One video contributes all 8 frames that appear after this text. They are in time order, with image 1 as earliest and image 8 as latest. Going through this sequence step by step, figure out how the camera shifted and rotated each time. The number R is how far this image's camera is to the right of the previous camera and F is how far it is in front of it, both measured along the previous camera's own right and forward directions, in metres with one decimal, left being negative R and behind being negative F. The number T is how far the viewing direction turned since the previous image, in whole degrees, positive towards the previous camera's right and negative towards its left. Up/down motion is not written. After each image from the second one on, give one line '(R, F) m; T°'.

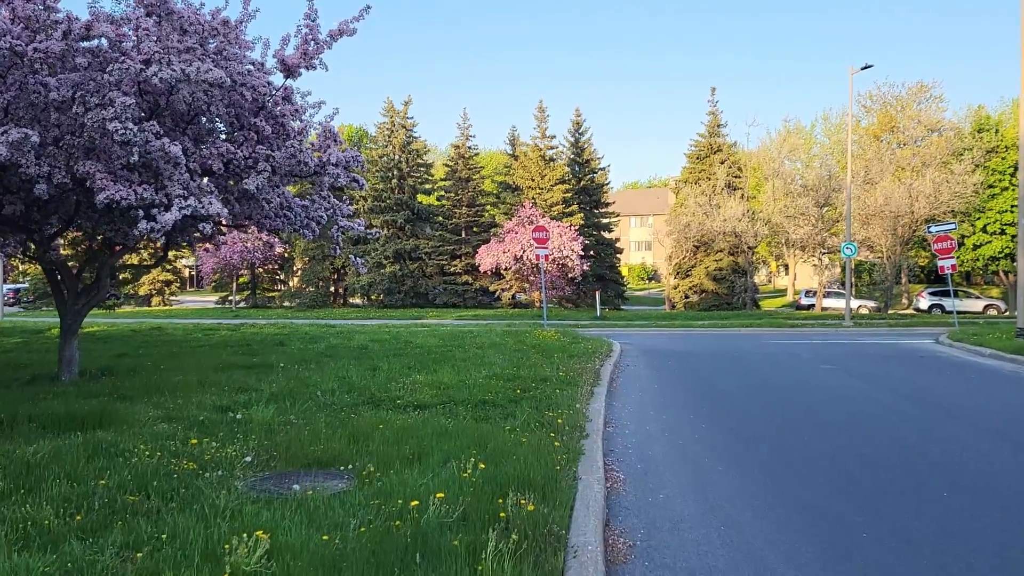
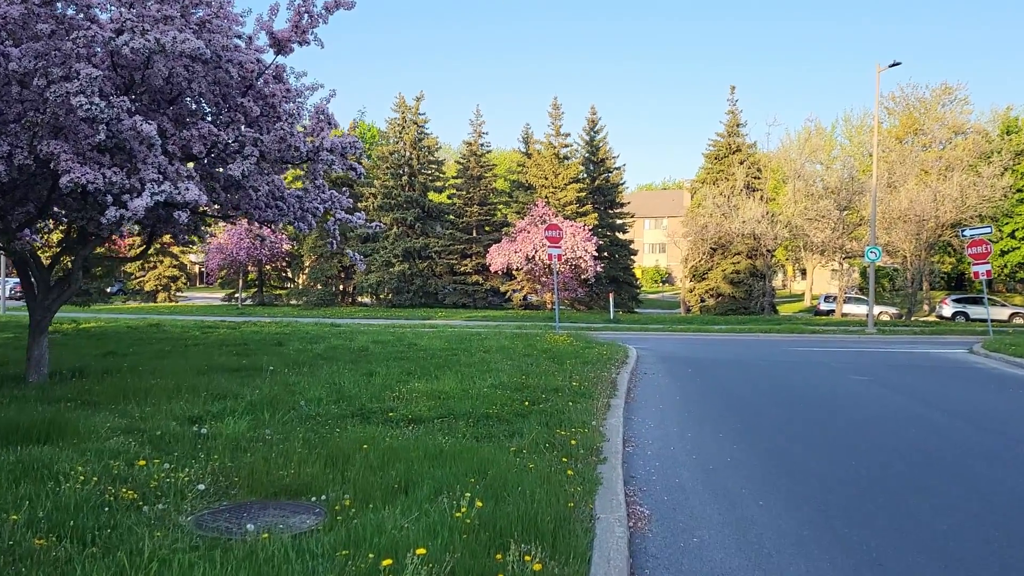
(0.0, +0.9) m; -1°
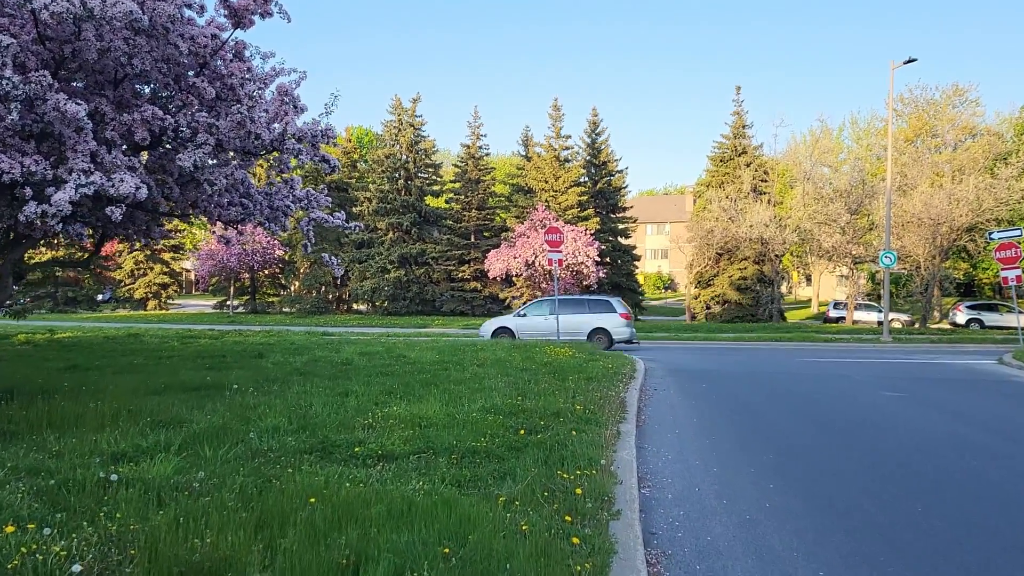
(+0.1, +1.2) m; 0°
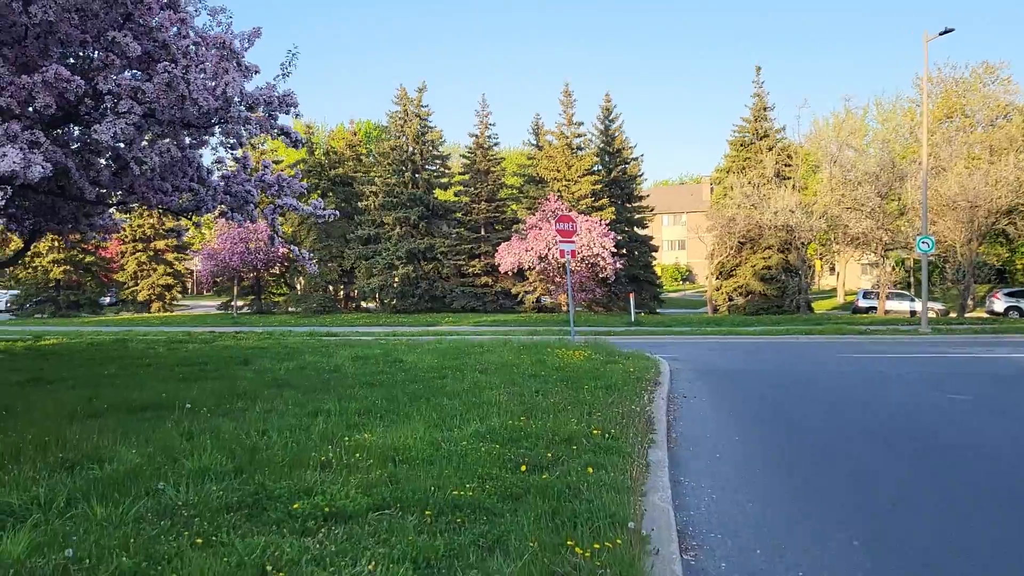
(+0.2, +1.5) m; -1°
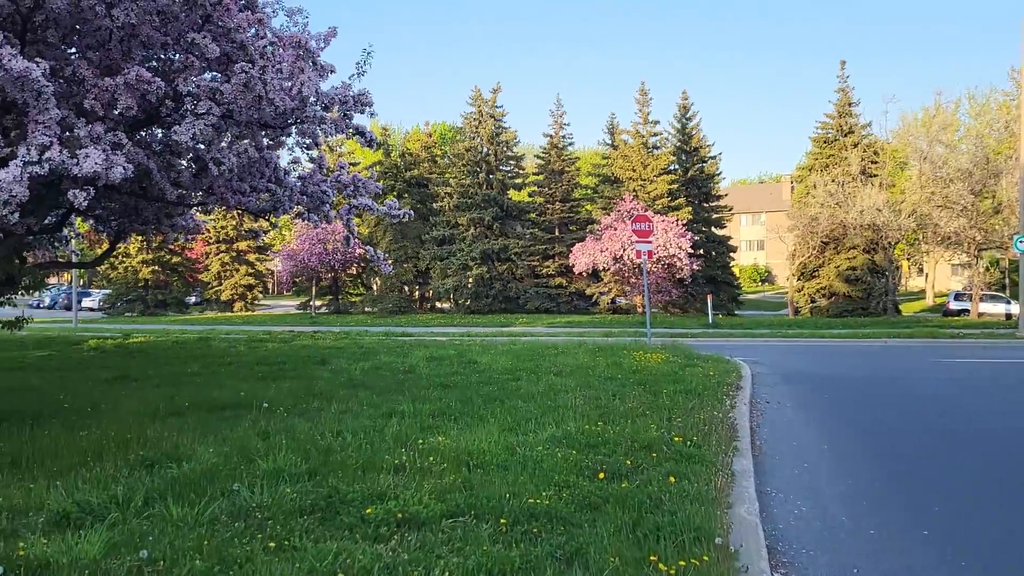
(0.0, +0.2) m; -6°
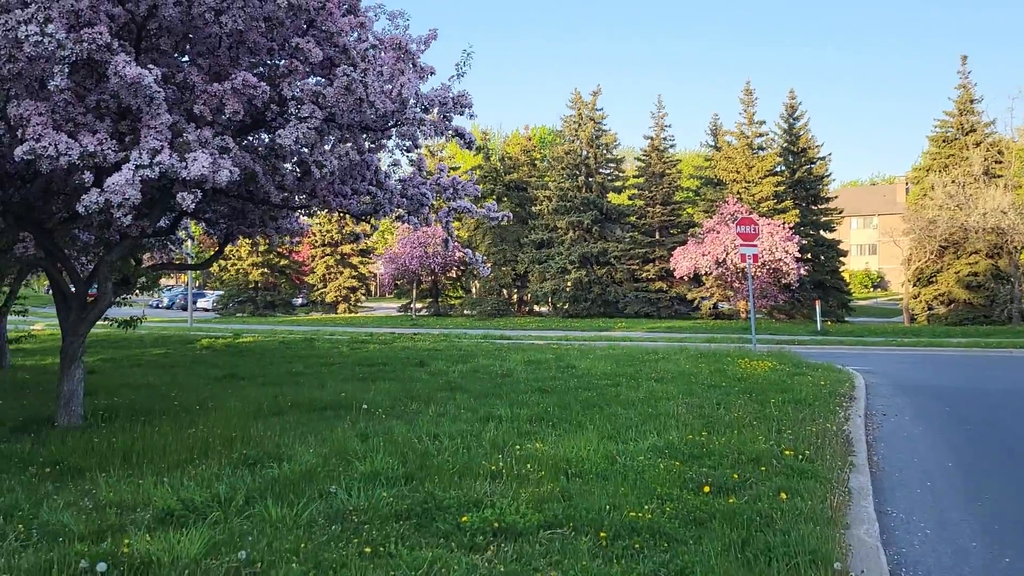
(-0.1, +0.2) m; -8°
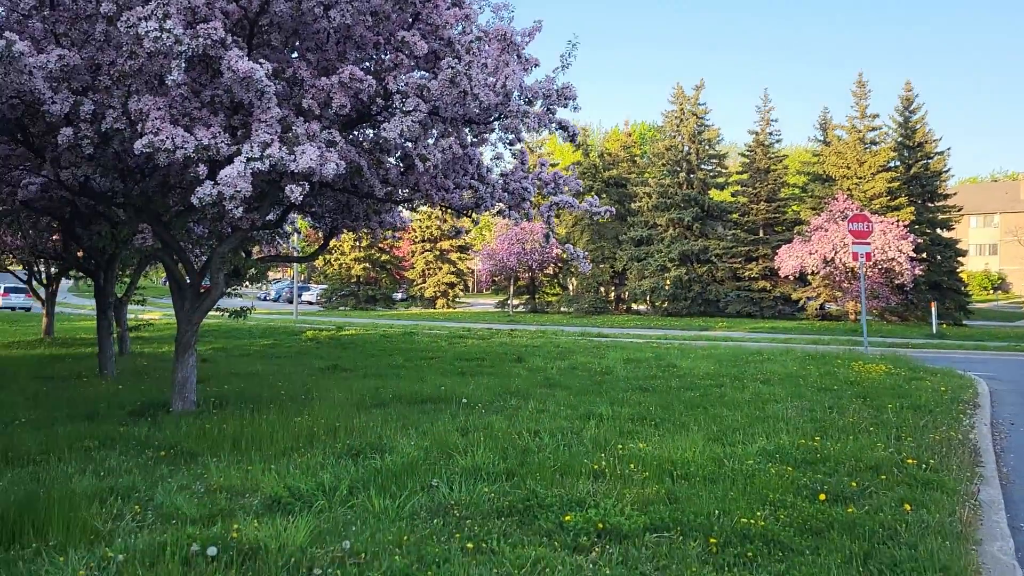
(-0.1, +0.2) m; -7°
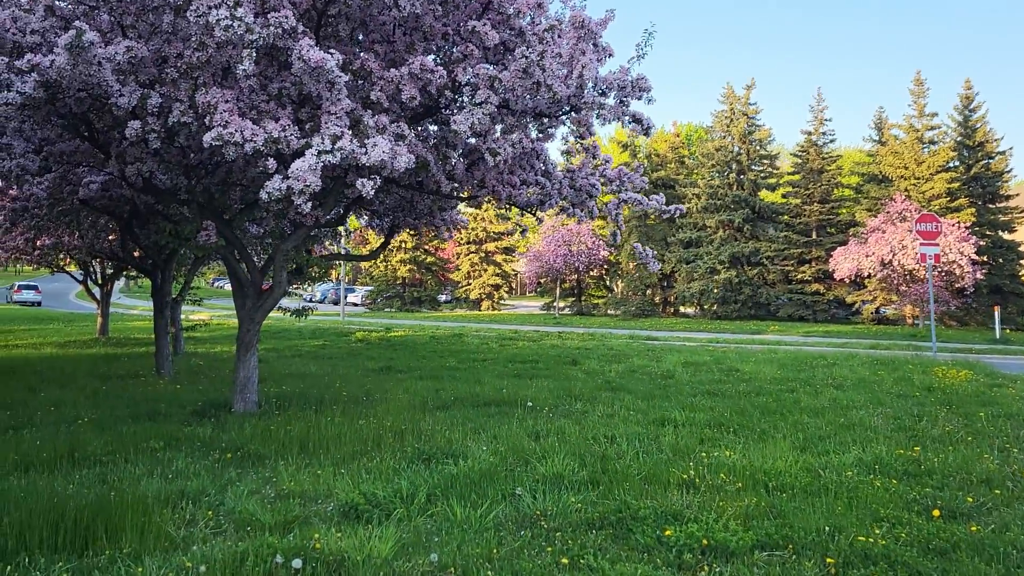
(-0.3, +0.3) m; -3°
